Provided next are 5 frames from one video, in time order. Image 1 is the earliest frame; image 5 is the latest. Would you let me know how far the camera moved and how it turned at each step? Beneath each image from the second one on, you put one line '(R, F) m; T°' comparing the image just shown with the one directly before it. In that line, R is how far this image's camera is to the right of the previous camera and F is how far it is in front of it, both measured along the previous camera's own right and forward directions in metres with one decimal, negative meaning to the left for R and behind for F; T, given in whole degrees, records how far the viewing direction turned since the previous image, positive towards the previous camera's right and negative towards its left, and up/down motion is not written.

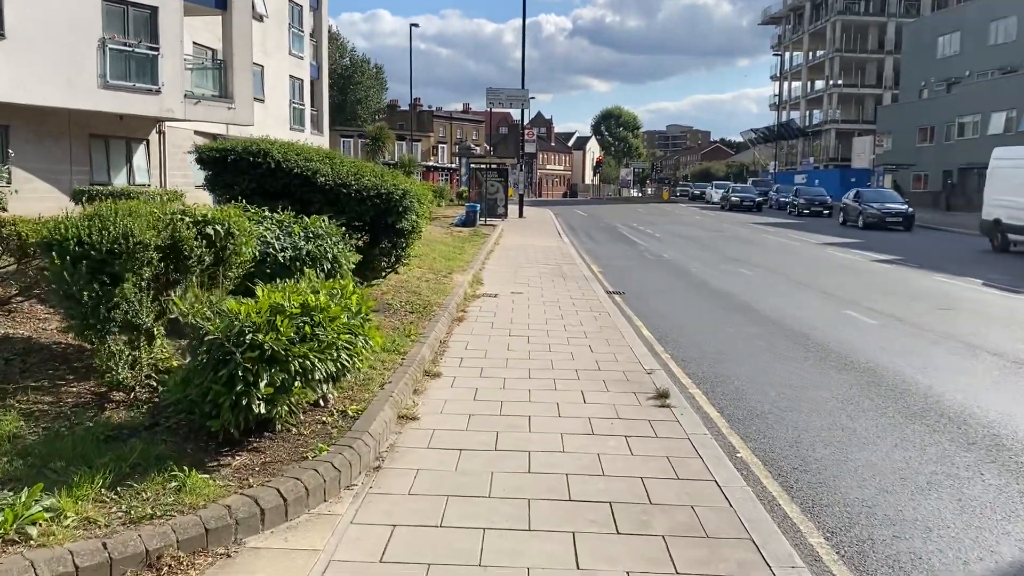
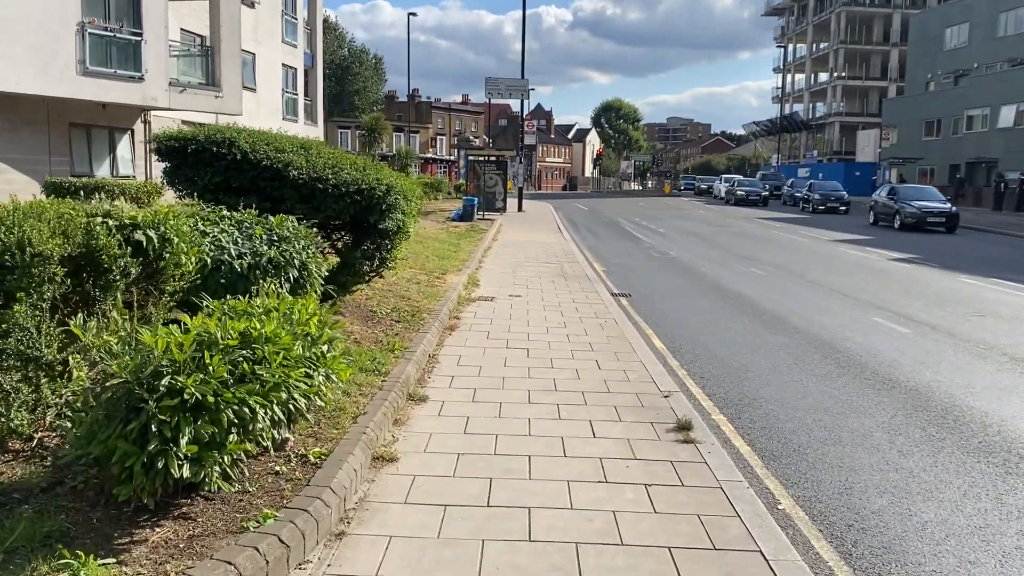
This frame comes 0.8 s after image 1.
(0.0, +1.0) m; 0°
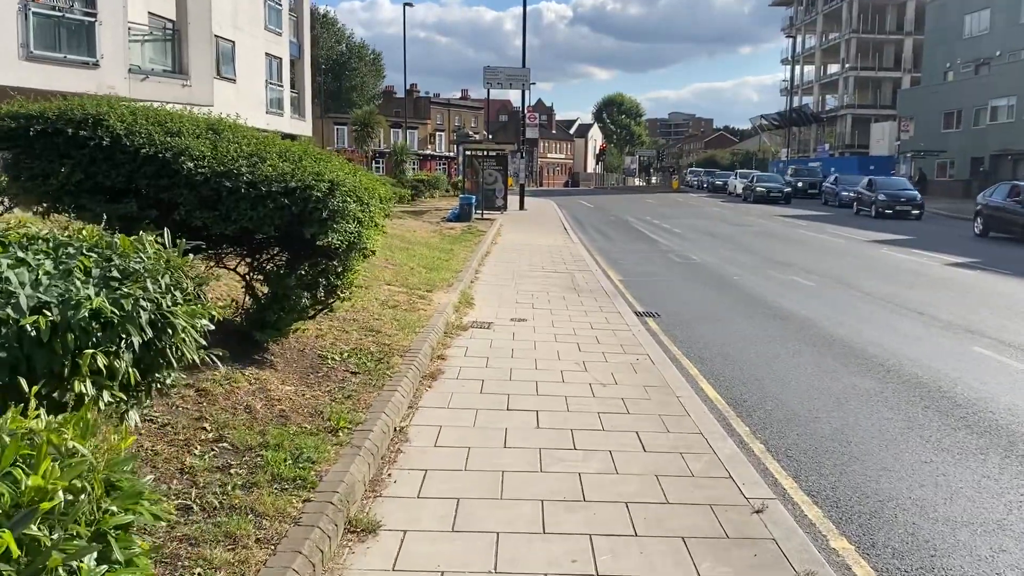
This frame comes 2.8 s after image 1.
(0.0, +2.4) m; 0°
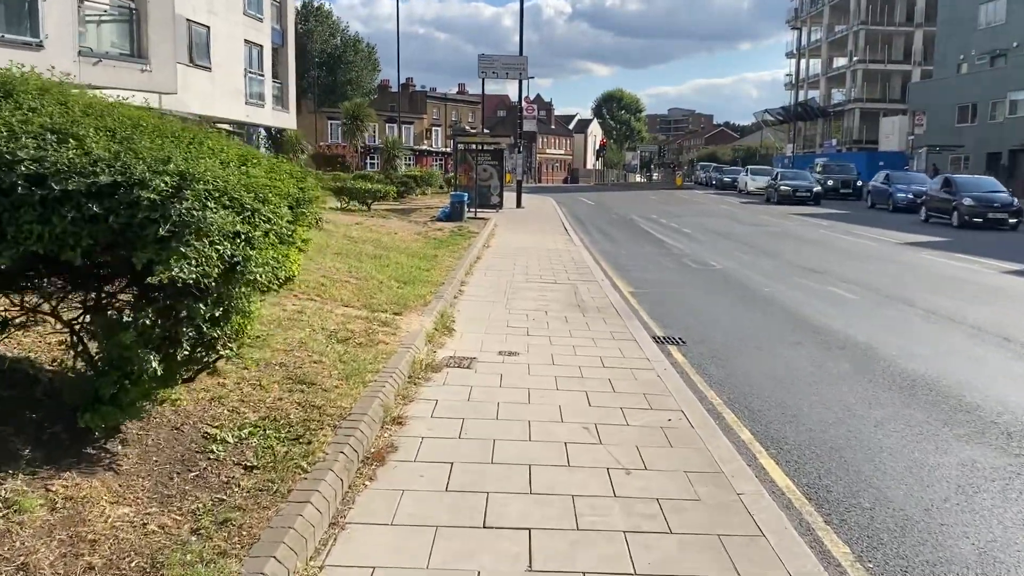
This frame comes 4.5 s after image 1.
(+0.1, +2.1) m; 0°
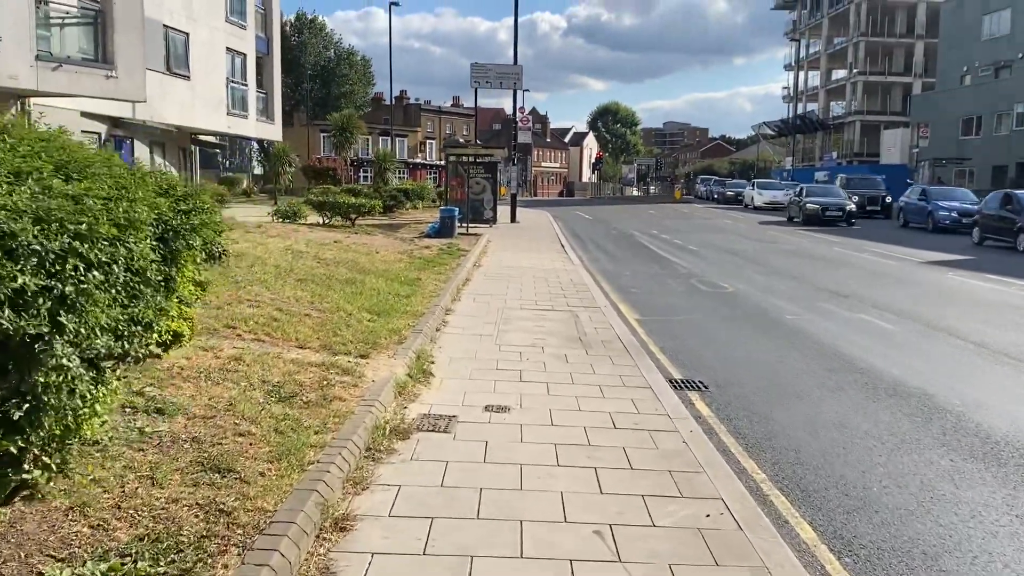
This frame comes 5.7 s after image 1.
(0.0, +1.4) m; 0°
